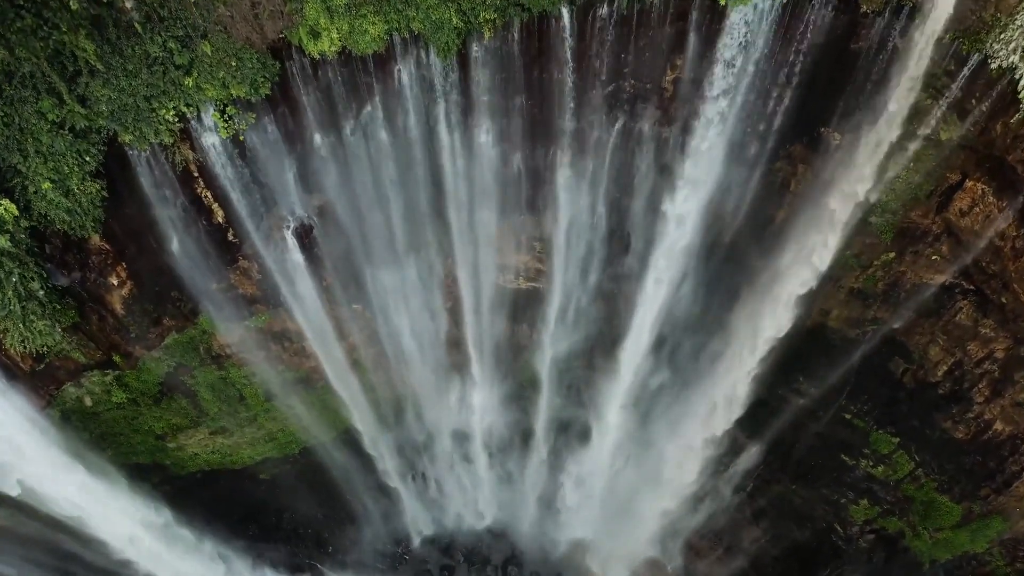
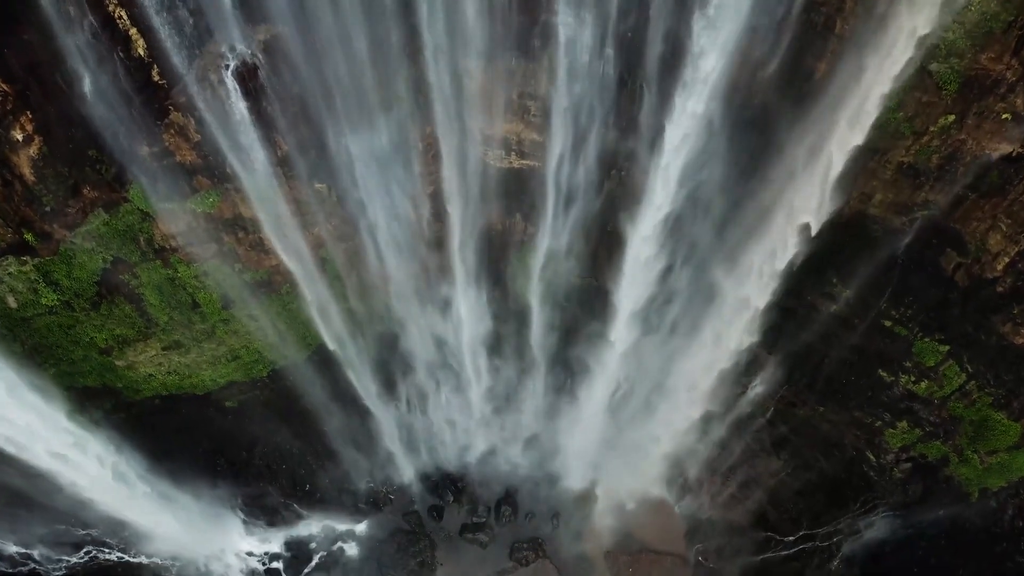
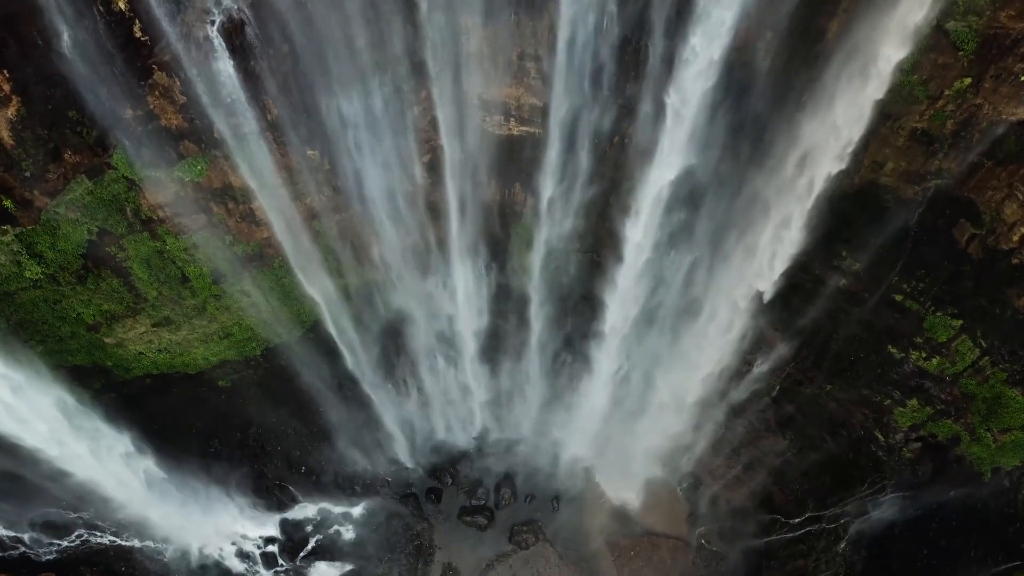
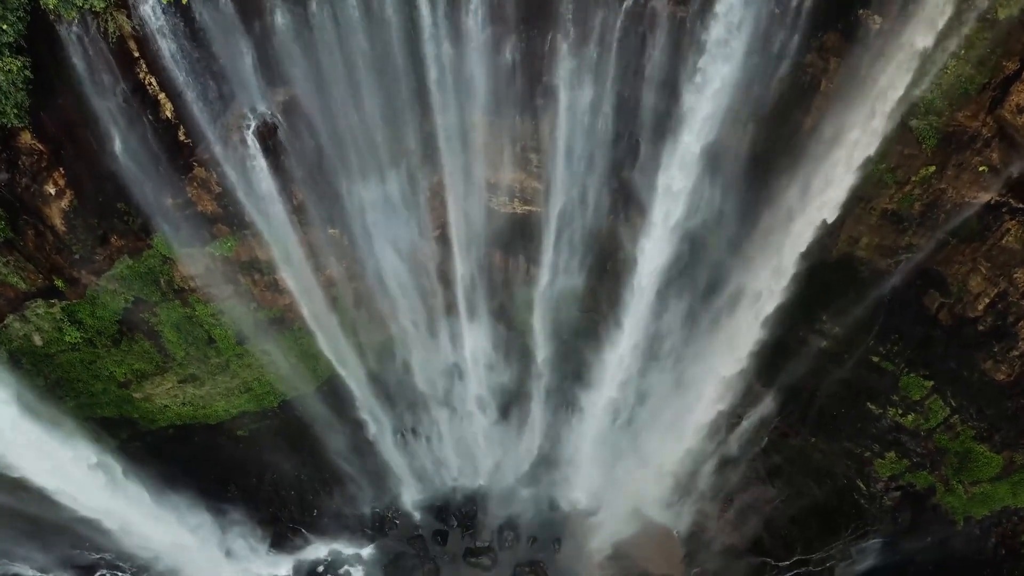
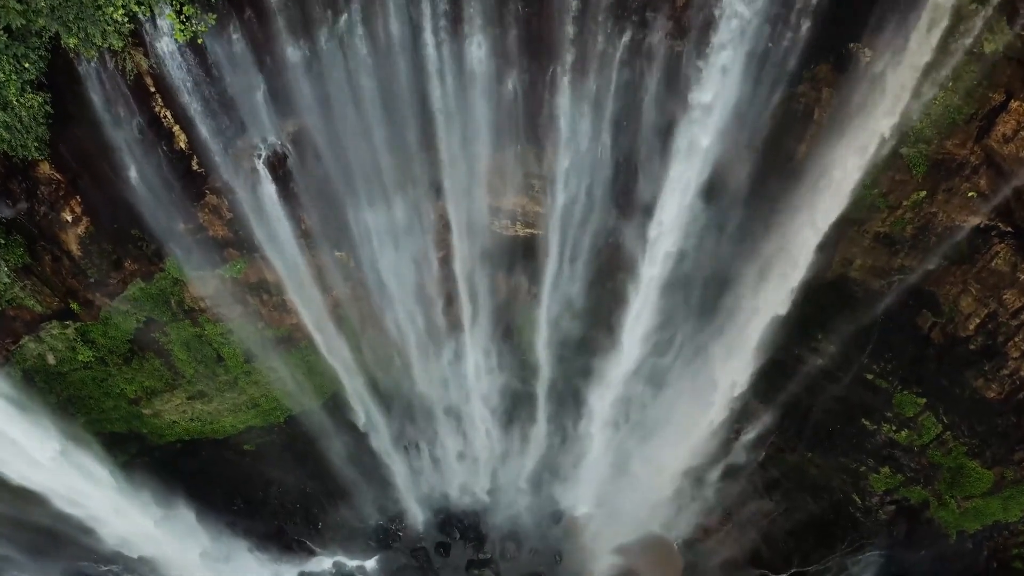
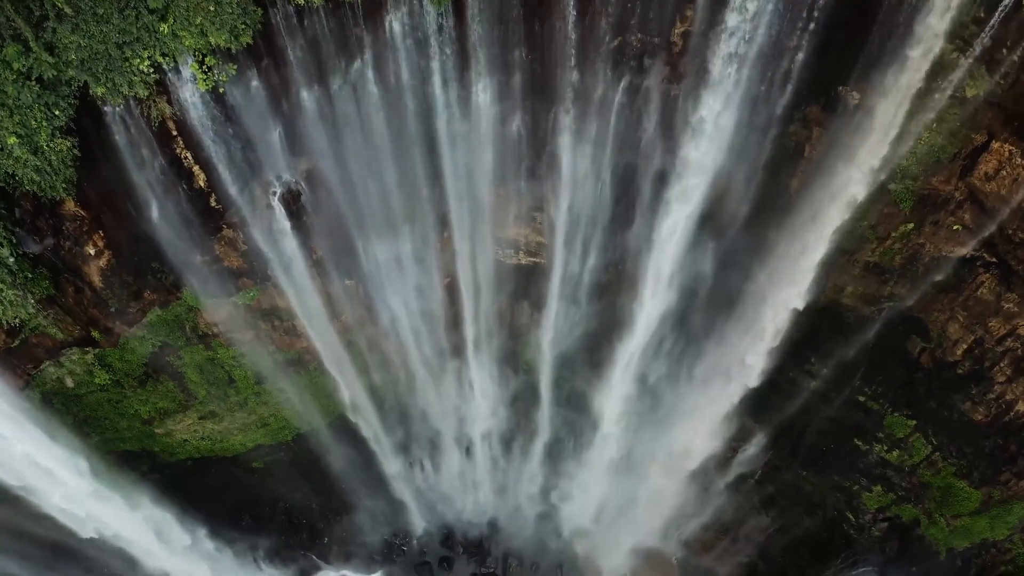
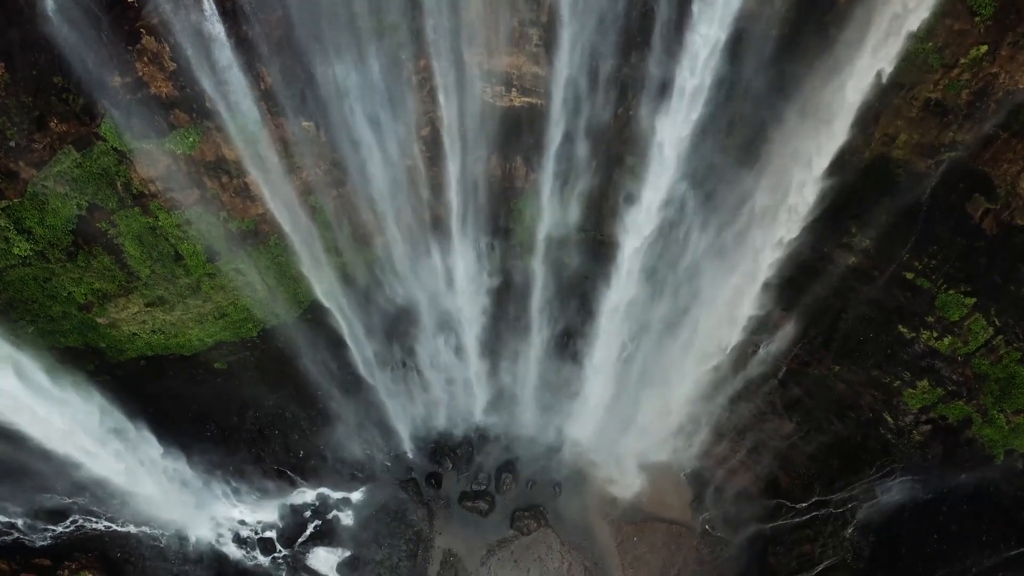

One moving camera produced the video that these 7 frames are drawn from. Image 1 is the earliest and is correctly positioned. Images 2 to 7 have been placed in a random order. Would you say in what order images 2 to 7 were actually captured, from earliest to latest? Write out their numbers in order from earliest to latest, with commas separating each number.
6, 5, 4, 2, 3, 7
